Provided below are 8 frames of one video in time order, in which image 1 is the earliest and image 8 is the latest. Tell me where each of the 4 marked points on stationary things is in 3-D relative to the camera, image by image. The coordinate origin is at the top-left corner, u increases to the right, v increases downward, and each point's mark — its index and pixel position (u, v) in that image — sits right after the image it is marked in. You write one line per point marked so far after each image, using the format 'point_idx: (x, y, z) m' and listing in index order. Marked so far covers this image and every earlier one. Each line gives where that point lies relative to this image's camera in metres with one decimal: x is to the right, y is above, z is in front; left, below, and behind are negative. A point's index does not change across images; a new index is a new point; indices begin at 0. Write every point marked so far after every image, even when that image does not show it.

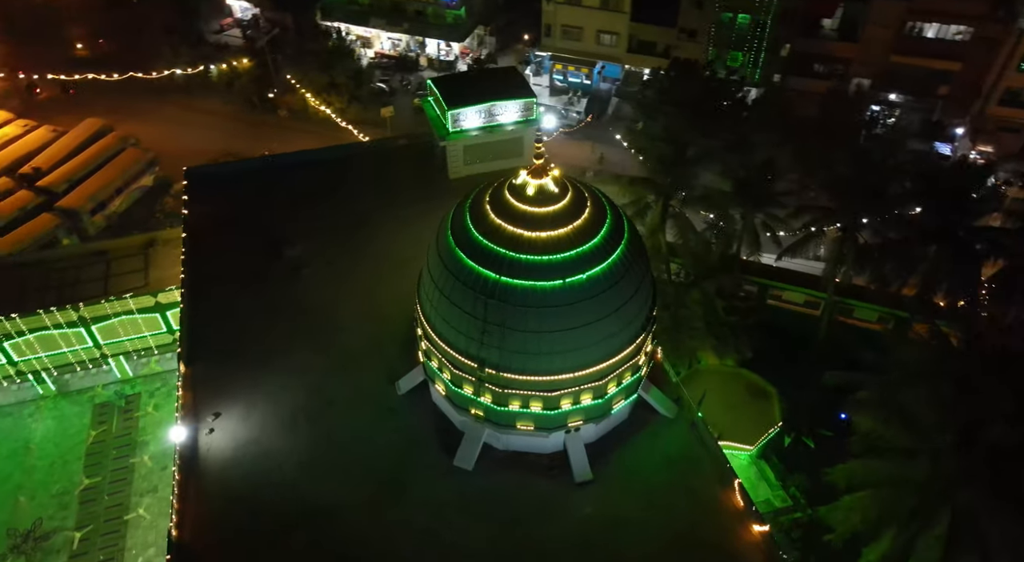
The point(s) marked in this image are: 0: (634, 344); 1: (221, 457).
0: (+2.6, -1.4, +13.0) m
1: (-7.4, -4.4, +14.8) m
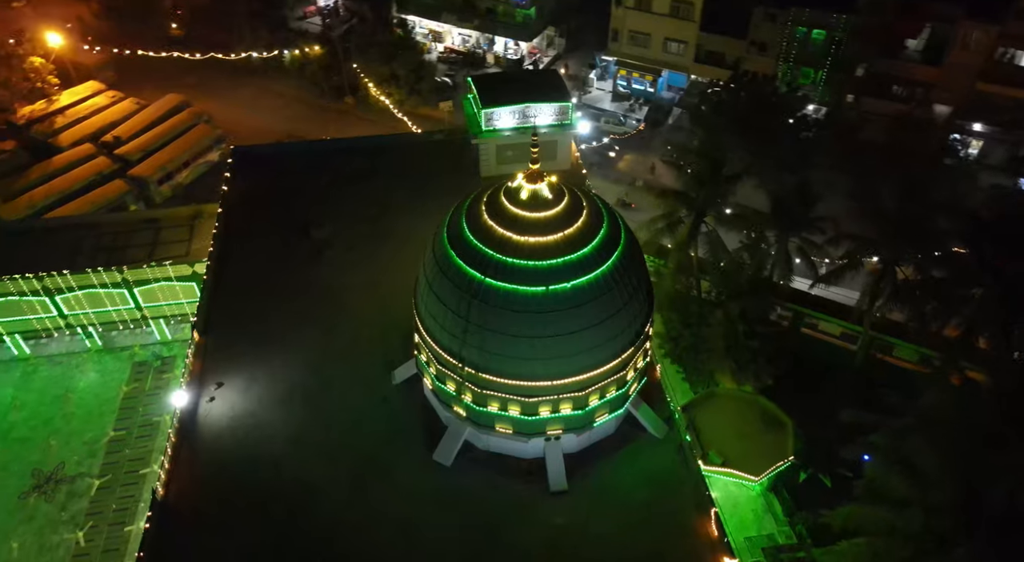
0: (+2.3, -1.7, +12.7) m
1: (-7.8, -3.7, +15.4) m
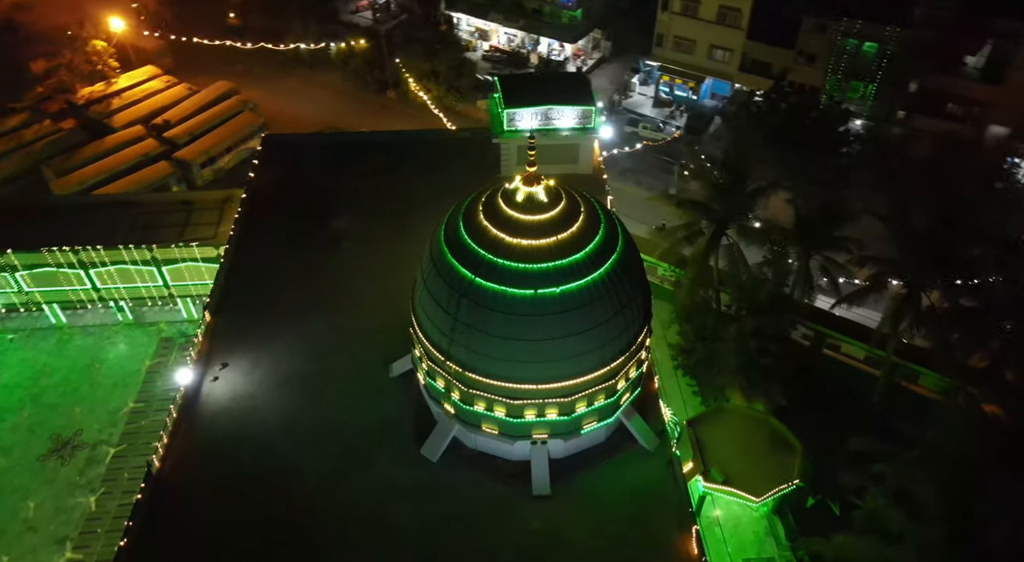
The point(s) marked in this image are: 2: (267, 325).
0: (+2.0, -1.9, +12.5) m
1: (-8.0, -3.3, +15.8) m
2: (-7.6, -1.3, +18.2) m
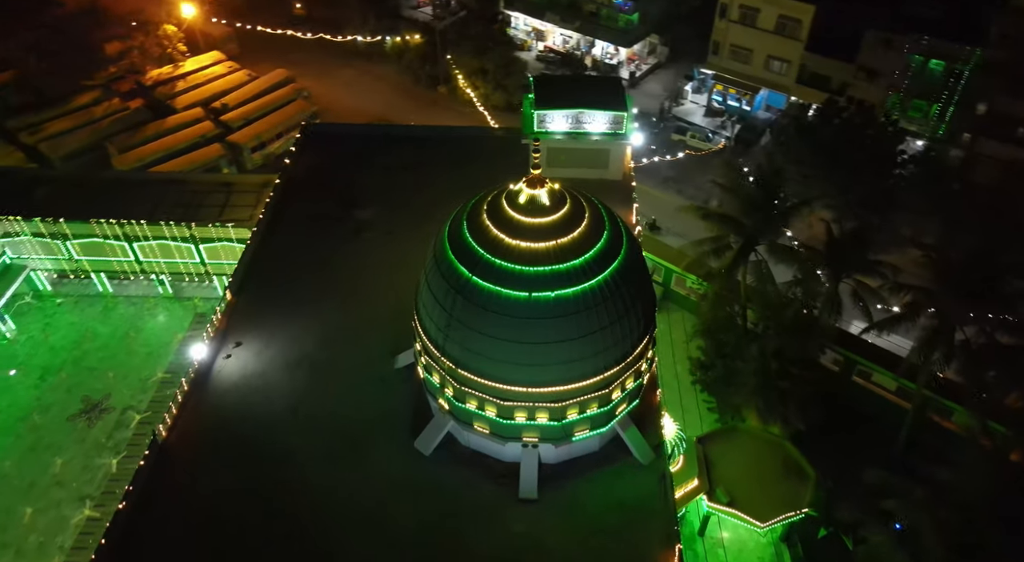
0: (+1.9, -2.0, +12.4) m
1: (-7.9, -2.7, +16.3) m
2: (-7.2, -0.8, +18.6) m
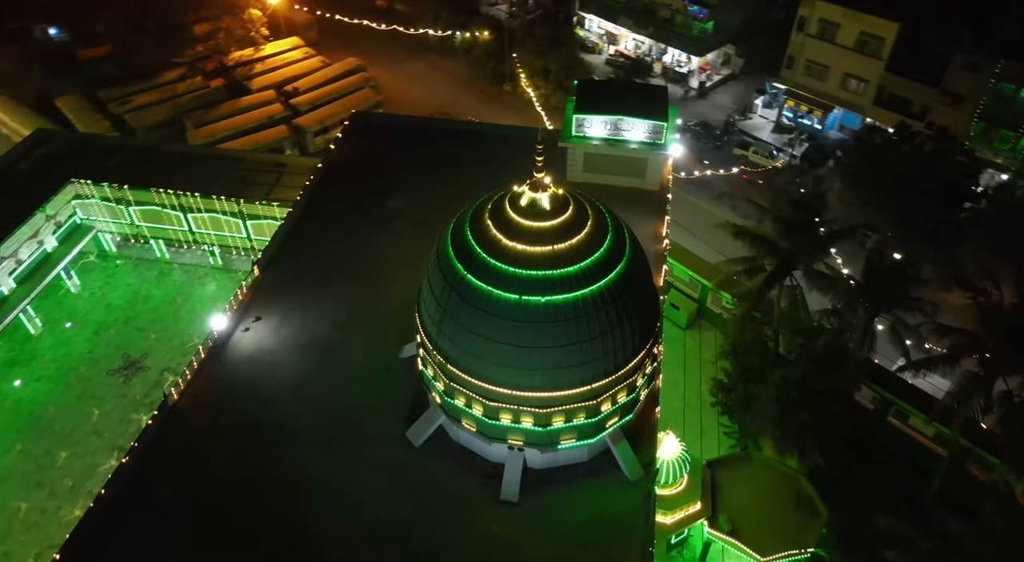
0: (+1.6, -2.2, +12.2) m
1: (-7.8, -2.0, +17.0) m
2: (-6.7, -0.2, +19.2) m
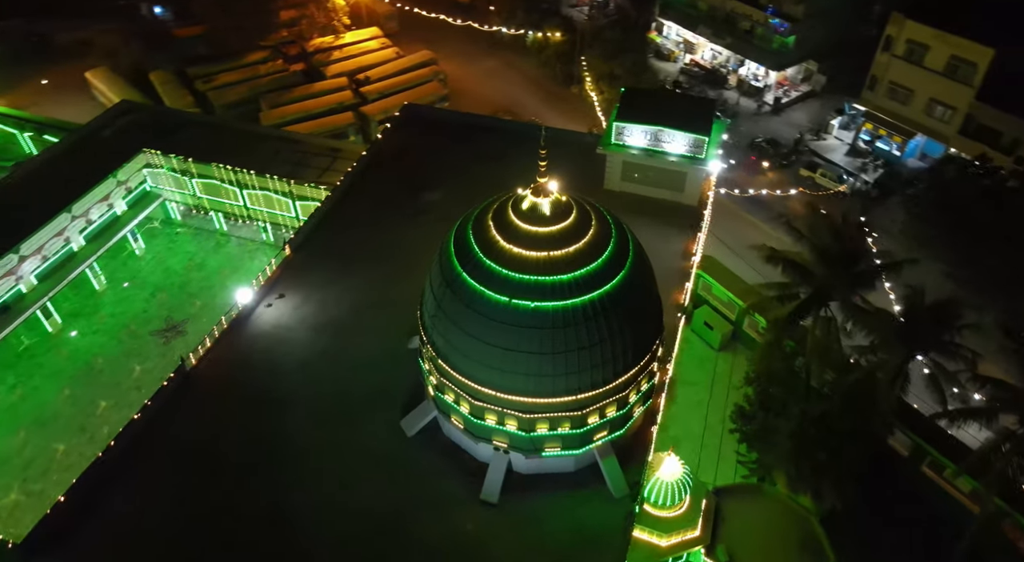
0: (+1.4, -2.4, +12.1) m
1: (-7.6, -1.3, +17.7) m
2: (-6.1, +0.3, +19.9) m
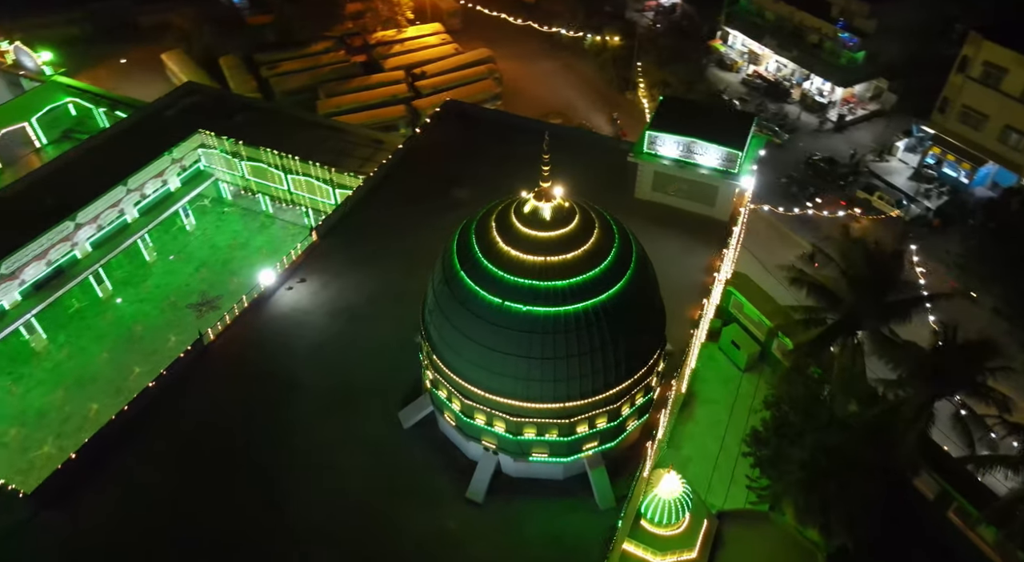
0: (+1.1, -2.6, +12.0) m
1: (-7.2, -0.8, +18.3) m
2: (-5.5, +0.7, +20.4) m
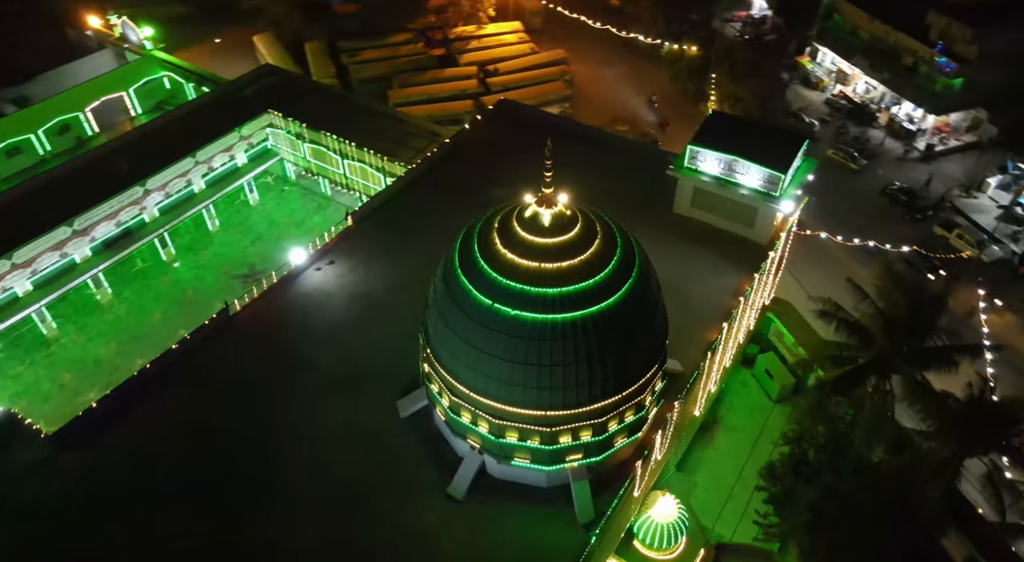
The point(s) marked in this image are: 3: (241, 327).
0: (+0.8, -2.7, +12.1) m
1: (-6.7, -0.2, +19.1) m
2: (-4.6, +1.2, +21.0) m
3: (-8.0, -1.3, +17.6) m
